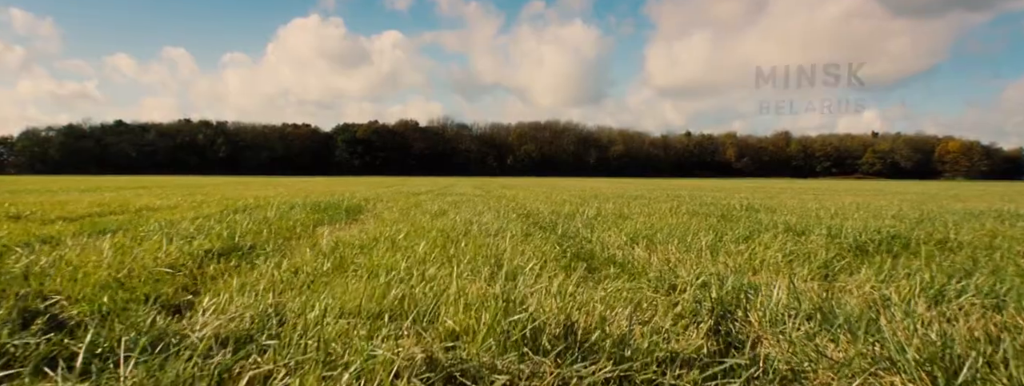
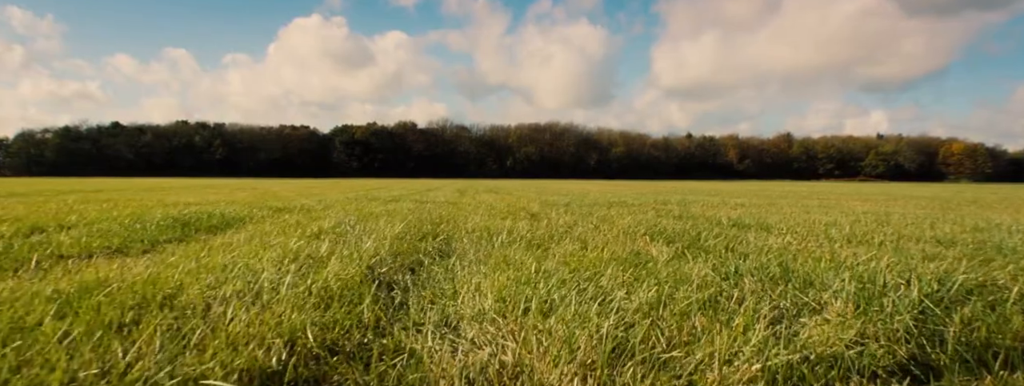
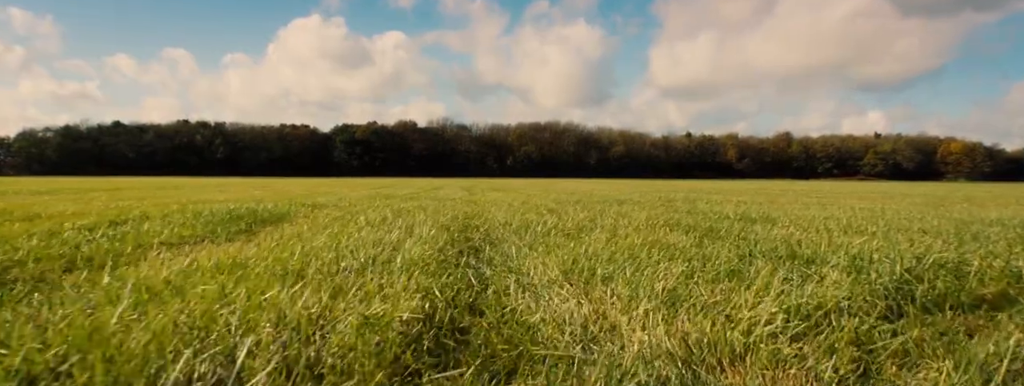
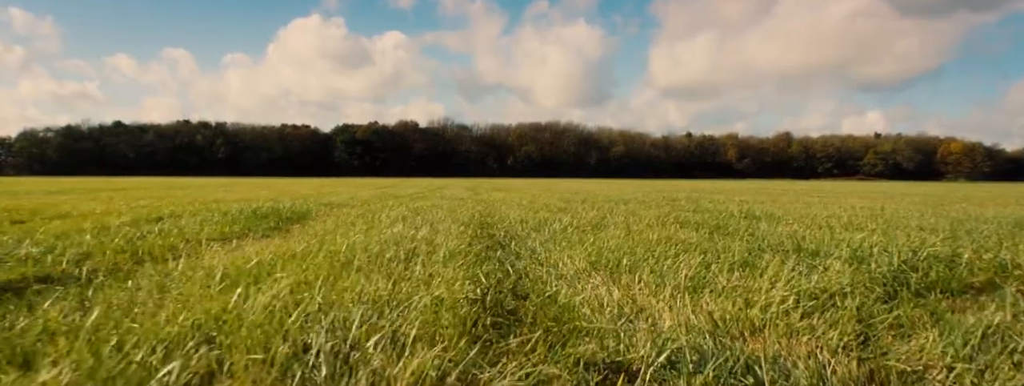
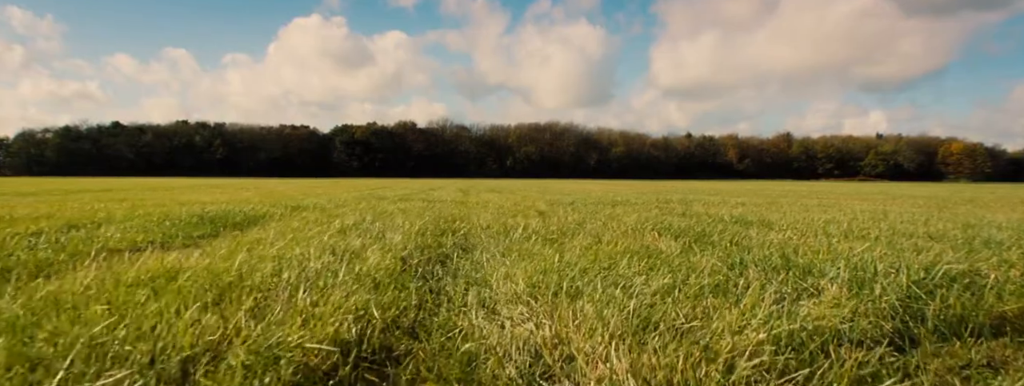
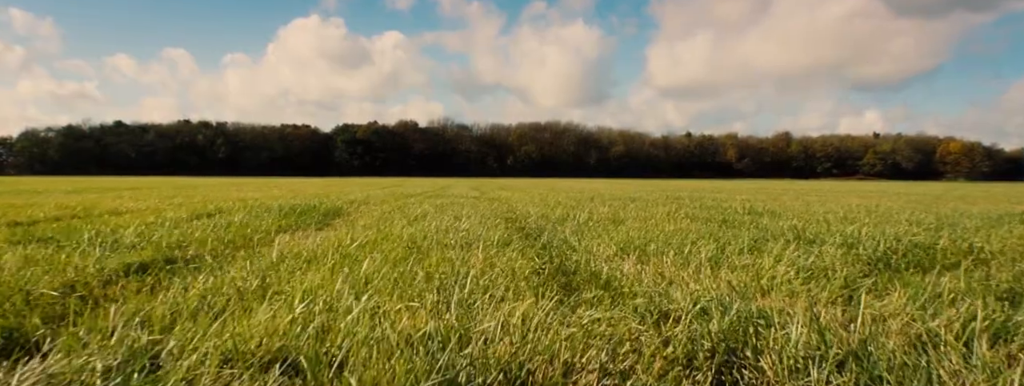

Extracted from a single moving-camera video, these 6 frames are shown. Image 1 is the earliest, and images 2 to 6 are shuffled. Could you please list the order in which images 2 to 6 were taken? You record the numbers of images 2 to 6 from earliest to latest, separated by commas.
6, 4, 3, 5, 2
